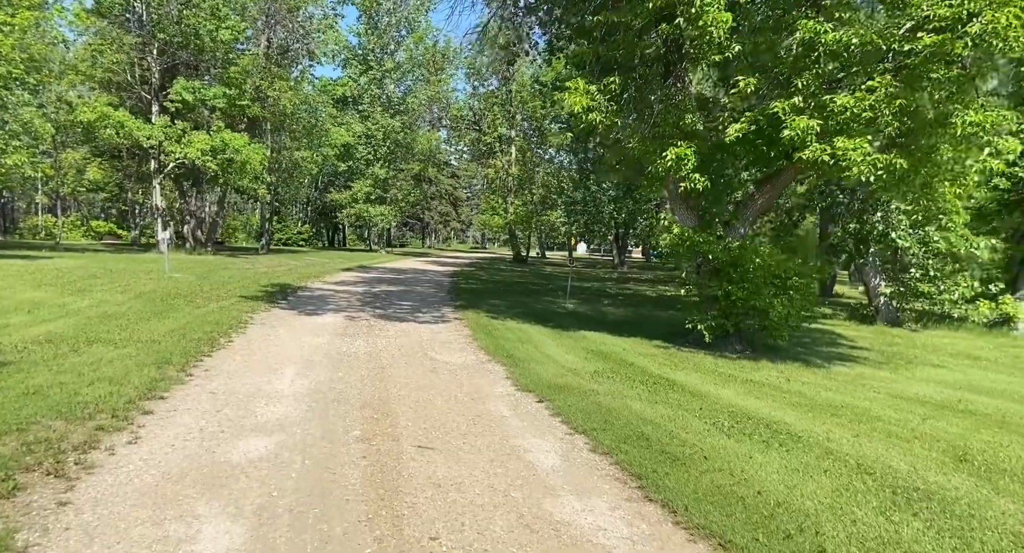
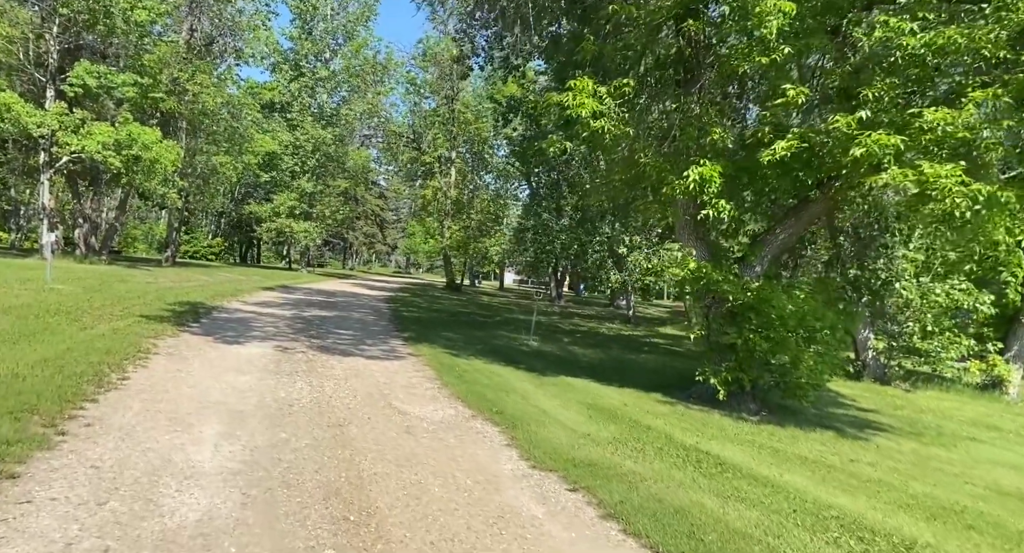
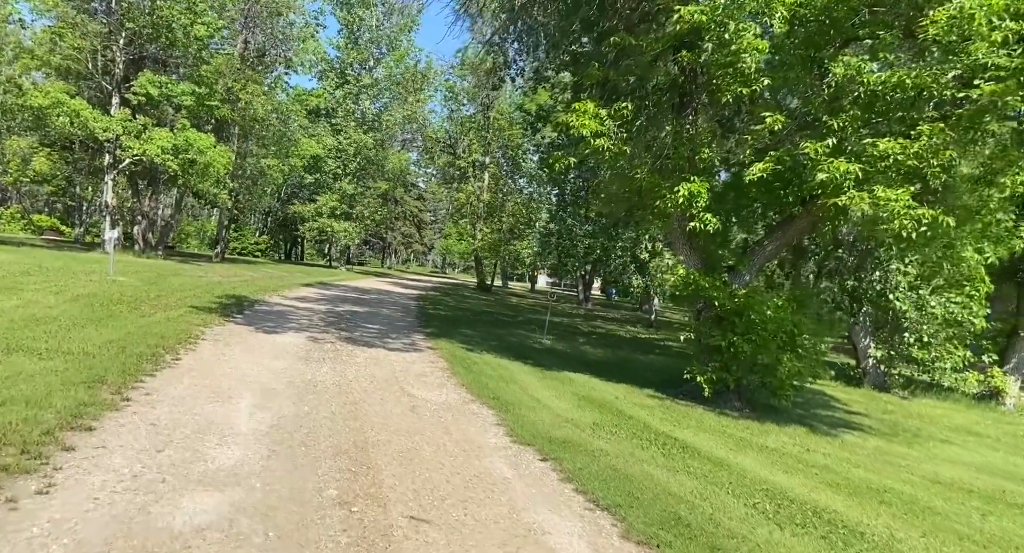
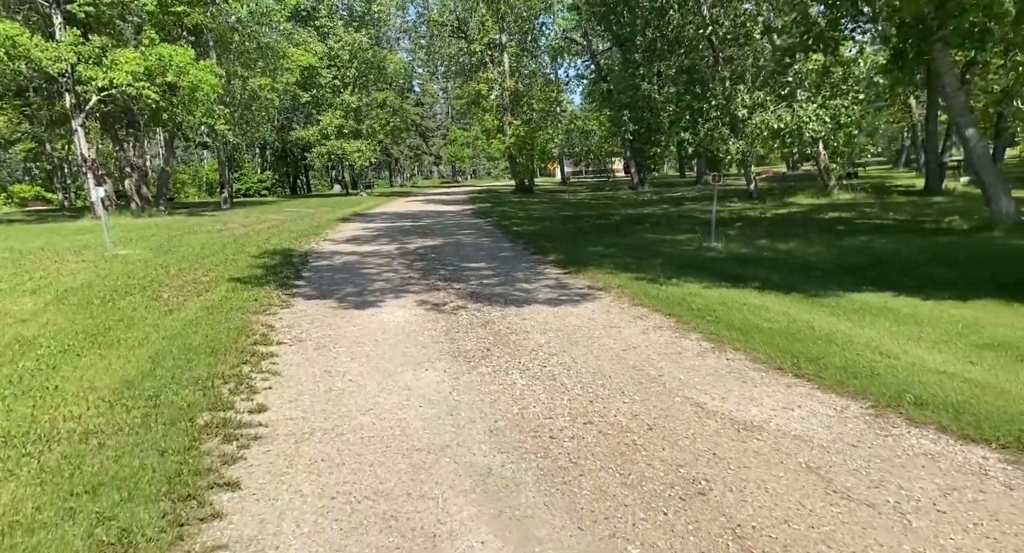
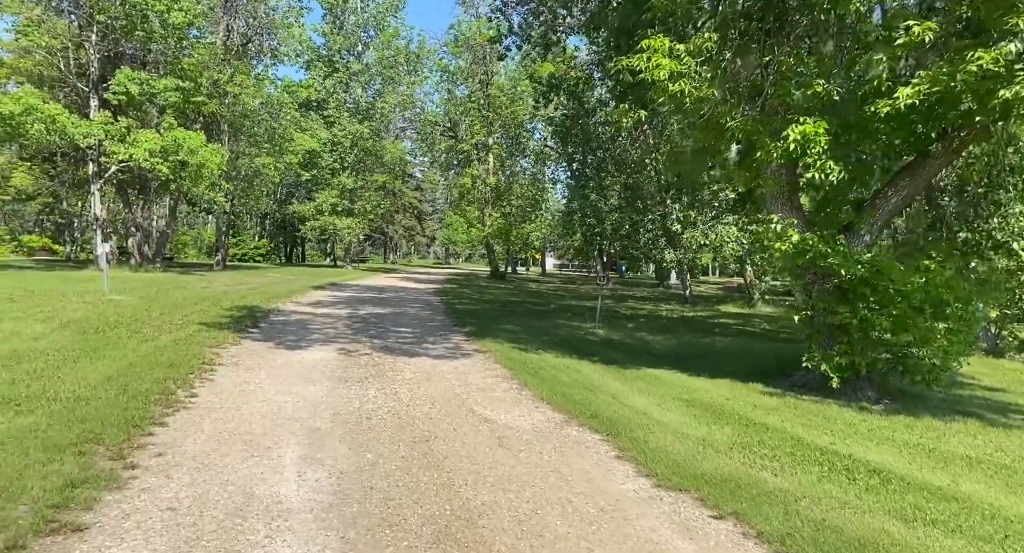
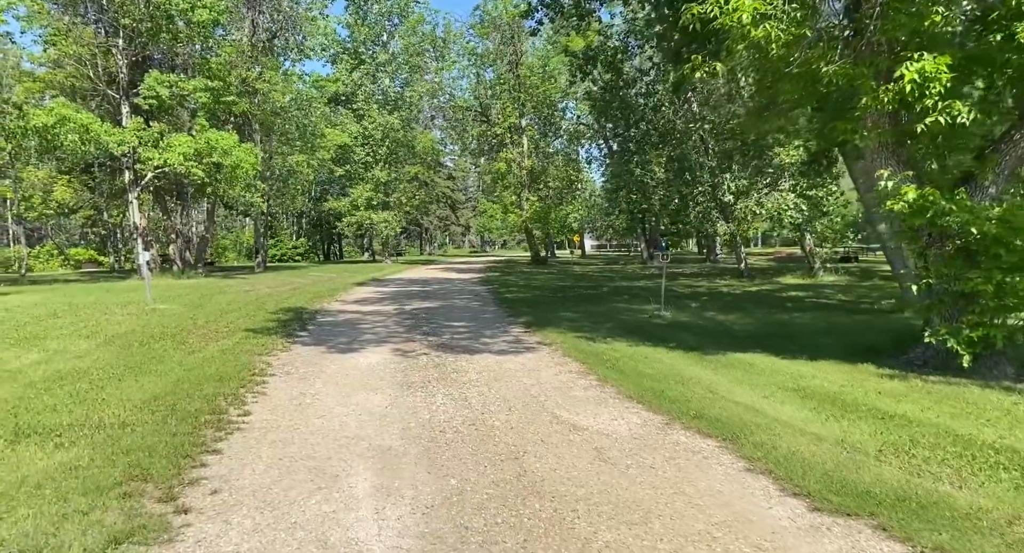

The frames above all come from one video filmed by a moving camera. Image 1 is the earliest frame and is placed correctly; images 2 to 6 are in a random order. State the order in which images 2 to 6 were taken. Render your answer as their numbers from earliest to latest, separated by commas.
3, 2, 5, 6, 4
